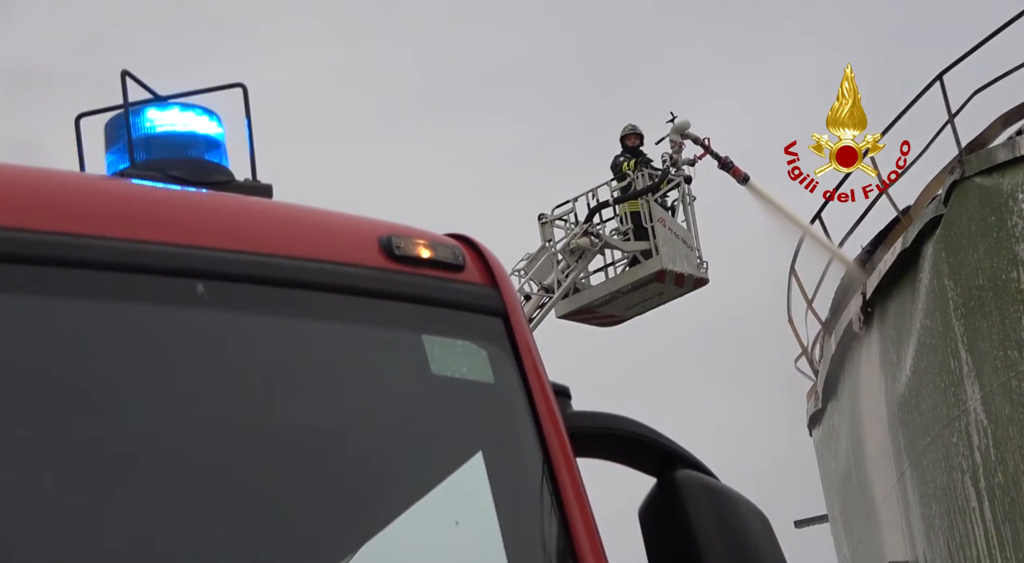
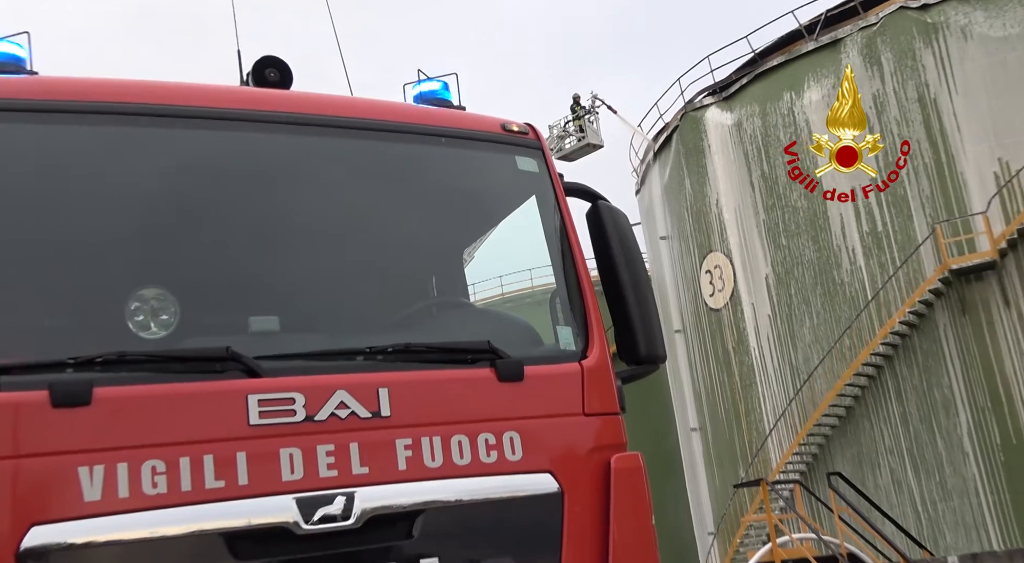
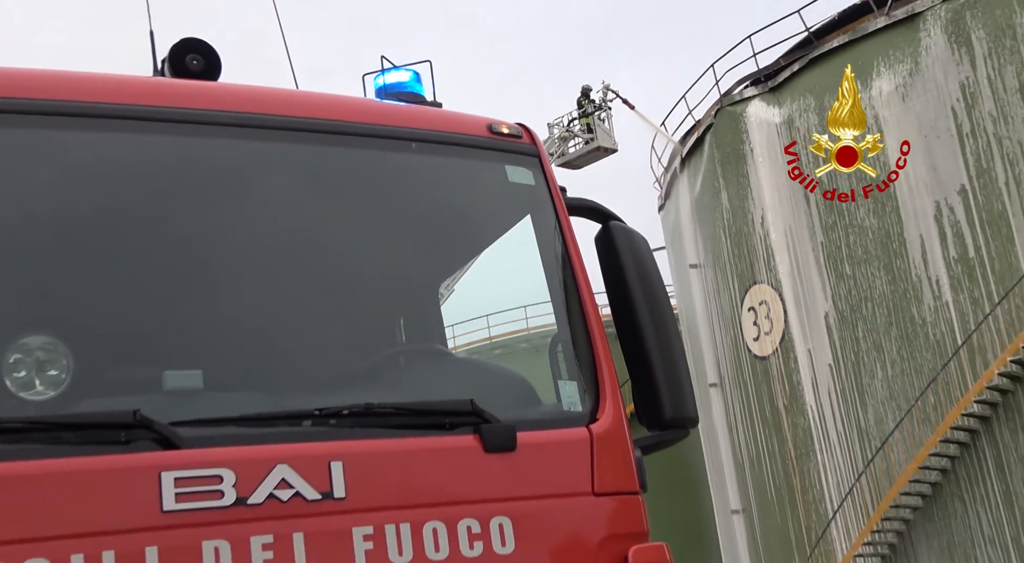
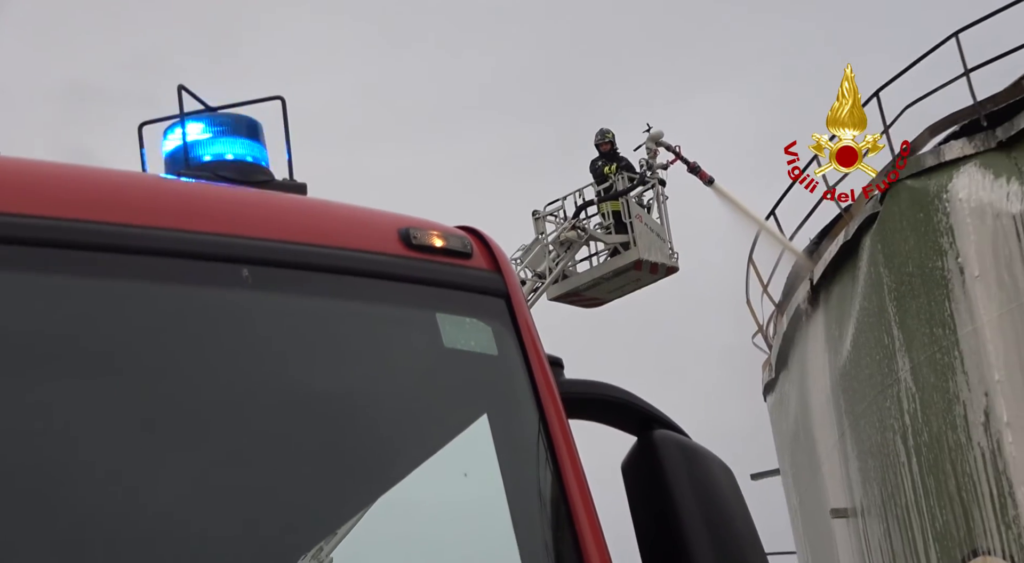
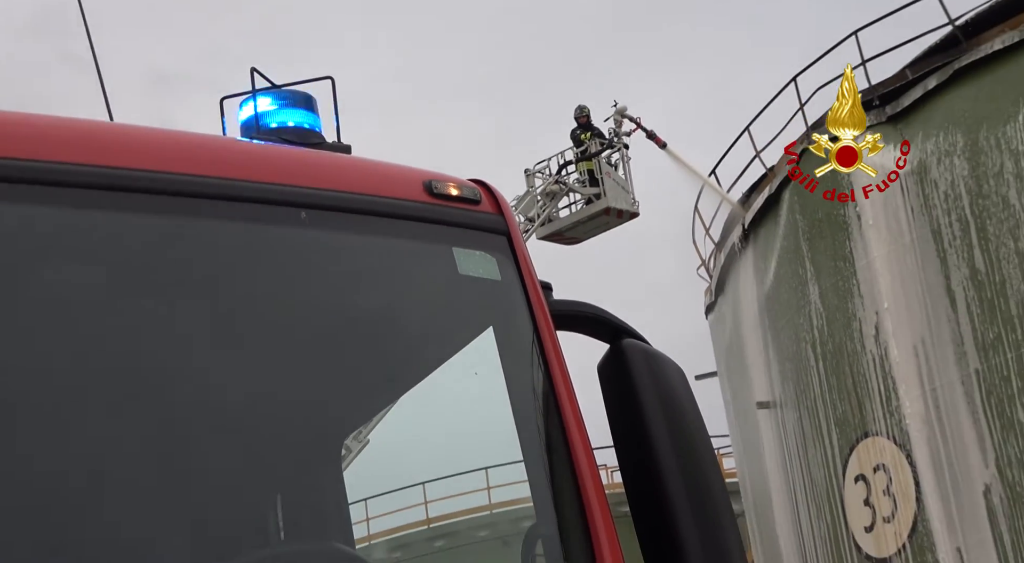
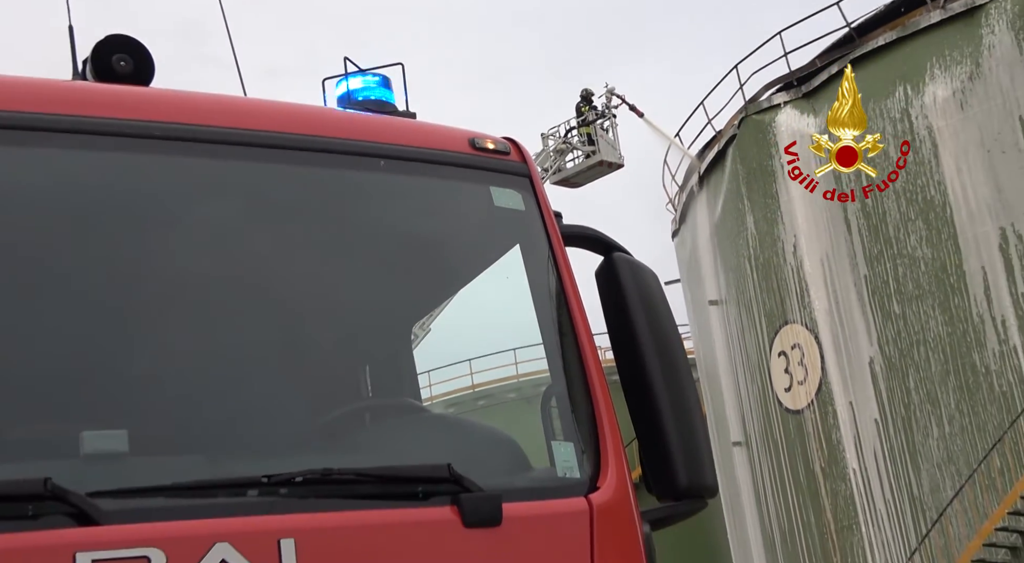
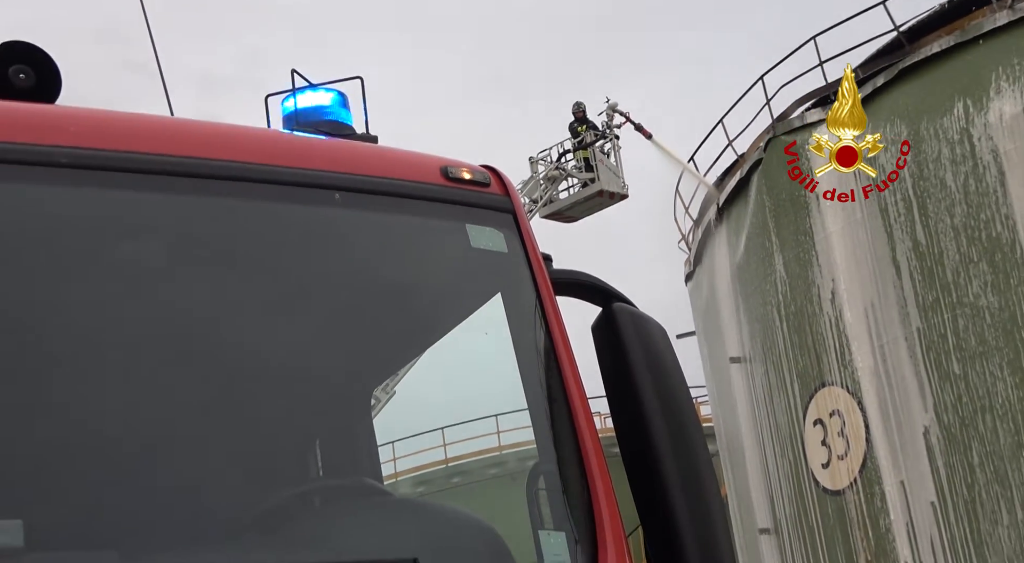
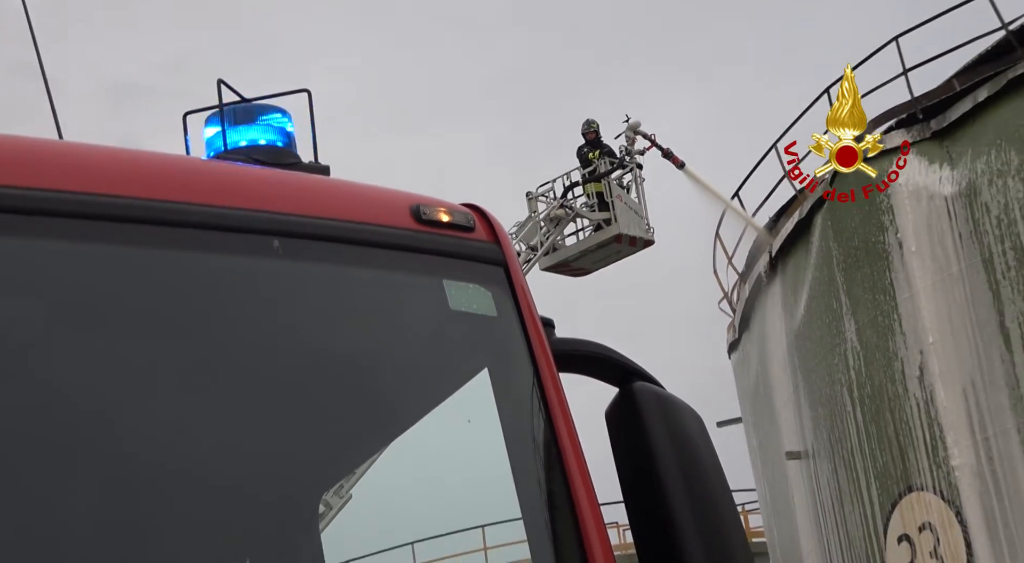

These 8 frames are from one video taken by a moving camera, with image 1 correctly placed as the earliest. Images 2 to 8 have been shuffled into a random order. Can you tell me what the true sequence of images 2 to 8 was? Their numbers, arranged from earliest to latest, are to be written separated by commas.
4, 8, 5, 7, 6, 3, 2
